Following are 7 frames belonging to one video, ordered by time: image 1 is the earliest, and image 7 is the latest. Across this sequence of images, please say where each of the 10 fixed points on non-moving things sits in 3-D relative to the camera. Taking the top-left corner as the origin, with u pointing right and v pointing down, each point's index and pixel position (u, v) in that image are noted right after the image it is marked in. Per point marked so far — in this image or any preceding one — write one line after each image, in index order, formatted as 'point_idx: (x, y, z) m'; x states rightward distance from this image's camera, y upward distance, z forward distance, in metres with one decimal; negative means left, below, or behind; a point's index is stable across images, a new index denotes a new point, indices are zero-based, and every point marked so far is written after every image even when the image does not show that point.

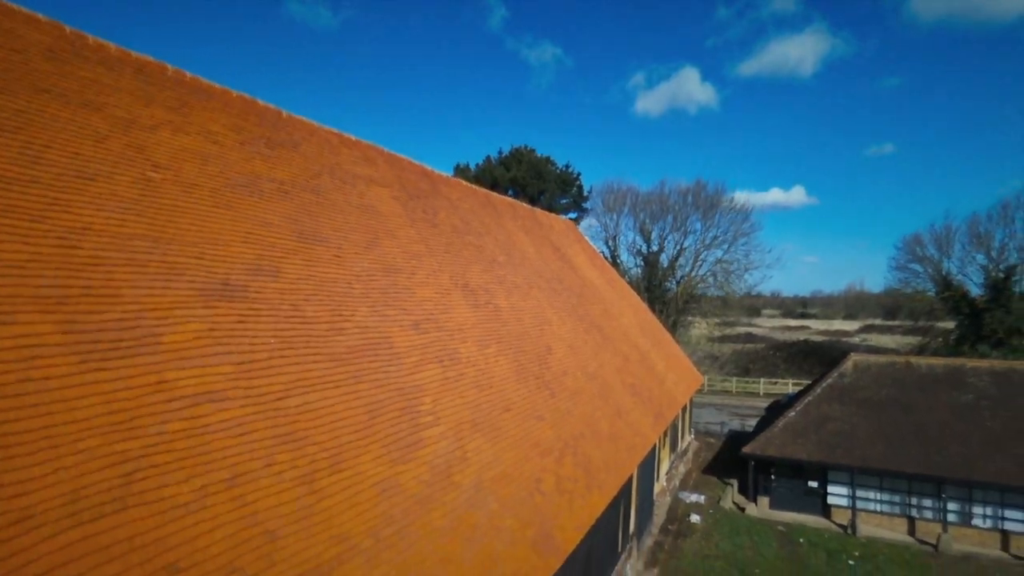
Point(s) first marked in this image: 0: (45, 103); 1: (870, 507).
0: (-3.3, +1.3, +4.5) m
1: (+7.9, -4.8, +13.7) m
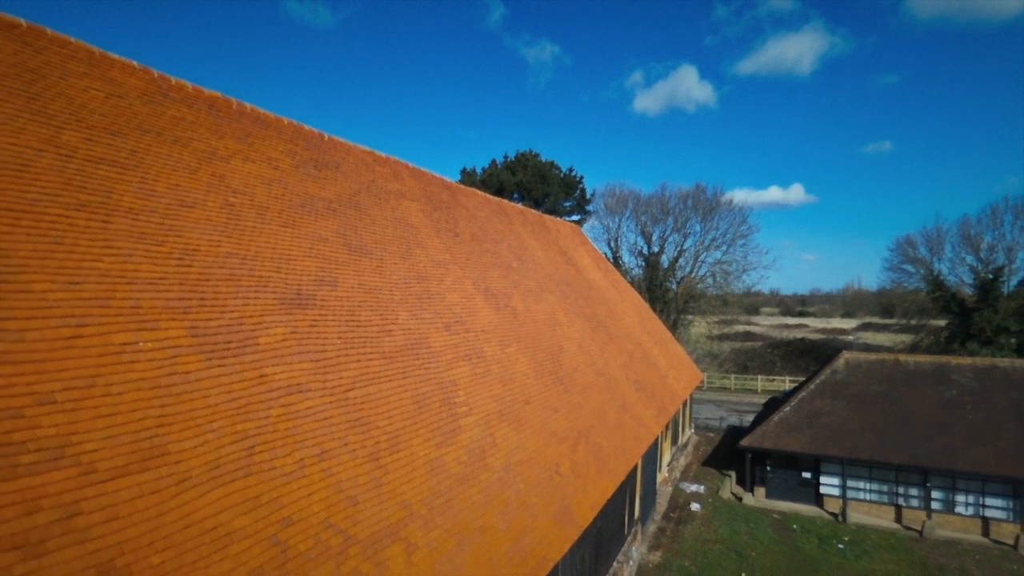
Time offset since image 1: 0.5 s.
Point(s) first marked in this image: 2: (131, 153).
0: (-3.1, +1.2, +5.3) m
1: (+8.2, -4.9, +14.5) m
2: (-3.0, +1.1, +5.0) m
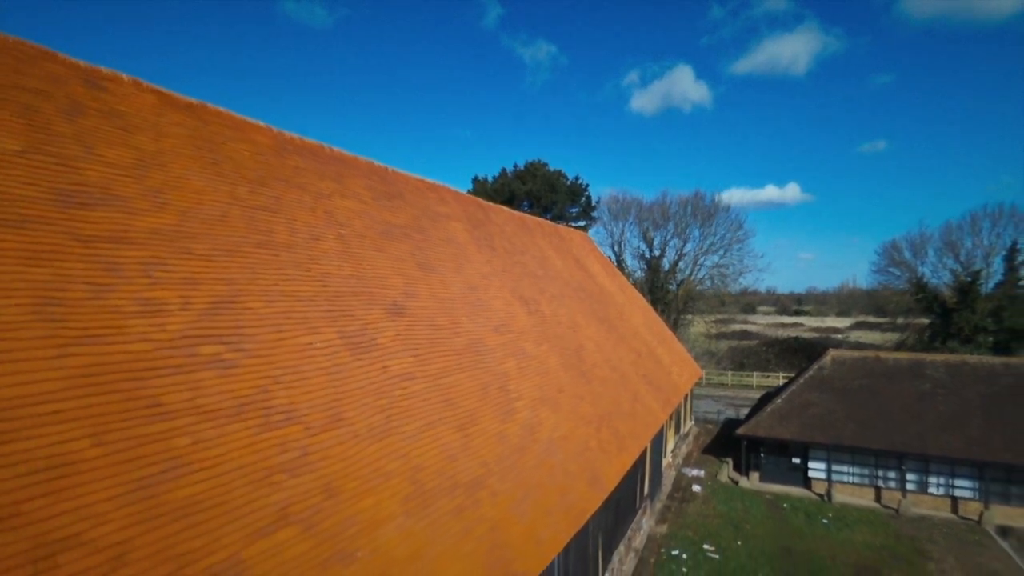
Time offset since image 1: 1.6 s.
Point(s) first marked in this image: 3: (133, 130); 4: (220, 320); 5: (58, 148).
0: (-2.5, +1.1, +6.9) m
1: (+8.7, -5.0, +16.2) m
2: (-2.5, +0.9, +6.6) m
3: (-3.3, +1.4, +5.5) m
4: (-2.2, -0.2, +4.8) m
5: (-3.4, +1.0, +4.7) m
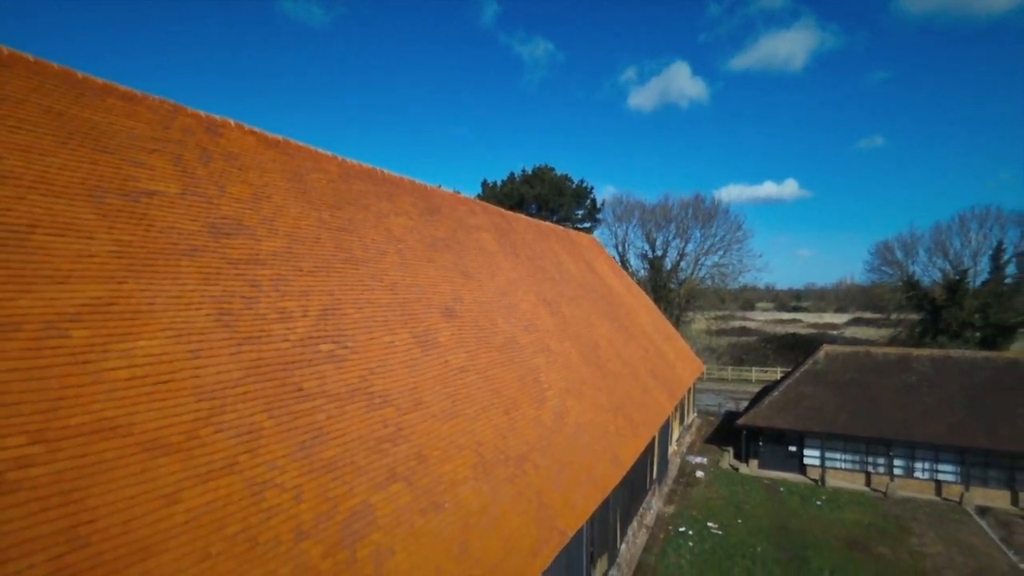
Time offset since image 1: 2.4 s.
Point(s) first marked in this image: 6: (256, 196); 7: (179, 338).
0: (-2.1, +1.0, +8.1) m
1: (+9.2, -5.0, +17.5) m
2: (-2.0, +0.8, +7.8) m
3: (-2.9, +1.3, +6.7) m
4: (-1.8, -0.3, +6.0) m
5: (-2.9, +0.9, +5.9) m
6: (-2.7, +1.0, +6.6) m
7: (-2.4, -0.4, +4.5) m
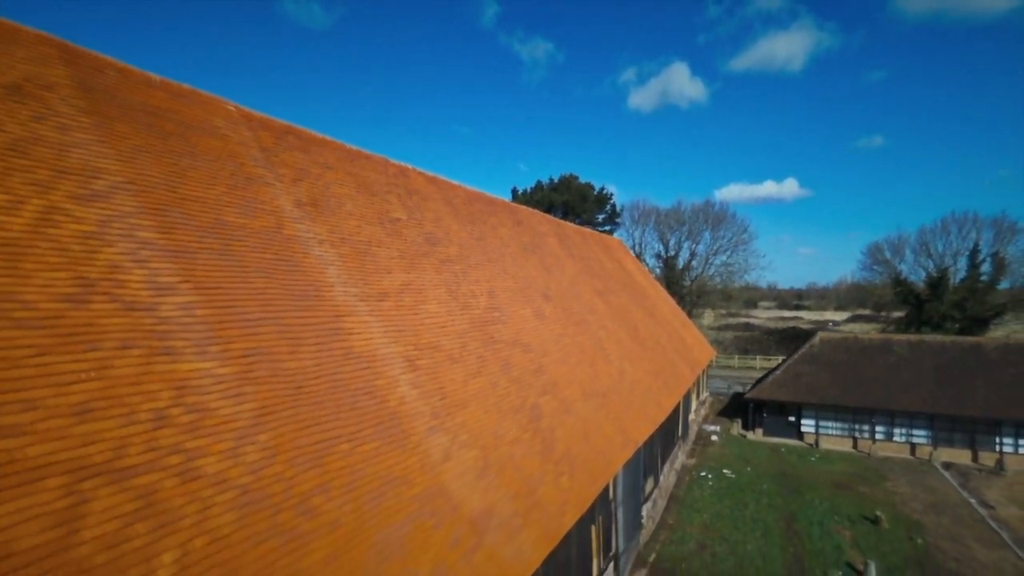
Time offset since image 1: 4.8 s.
0: (-0.6, +1.2, +11.5) m
1: (+10.7, -4.8, +20.9) m
2: (-0.6, +1.0, +11.2) m
3: (-1.4, +1.4, +10.1) m
4: (-0.3, -0.2, +9.4) m
5: (-1.5, +1.1, +9.3) m
6: (-1.2, +1.1, +10.0) m
7: (-0.9, -0.2, +7.9) m
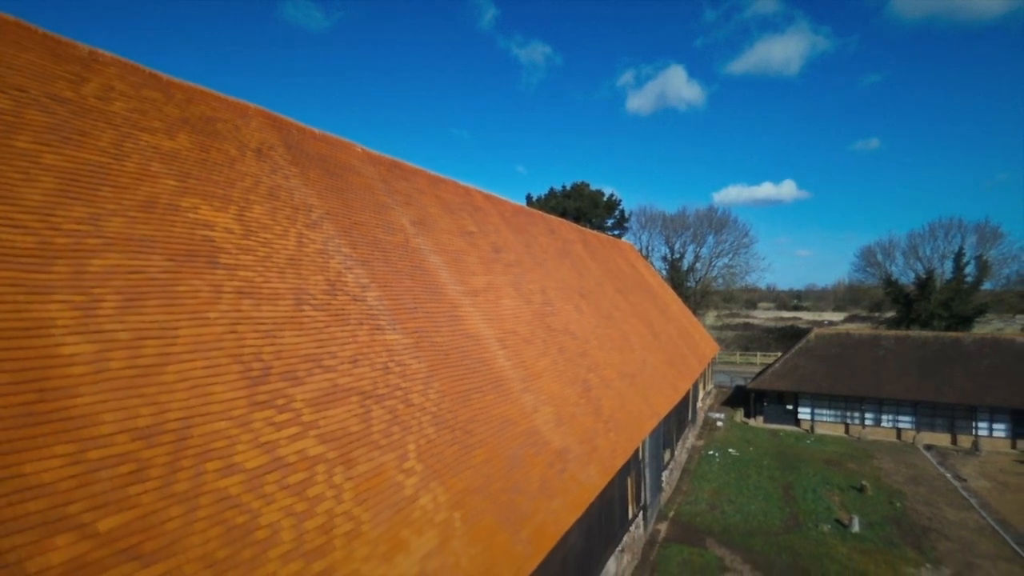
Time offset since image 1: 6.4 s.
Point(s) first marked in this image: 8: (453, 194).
0: (+0.3, +1.2, +13.7) m
1: (+11.6, -4.8, +23.0) m
2: (+0.4, +1.0, +13.4) m
3: (-0.5, +1.5, +12.3) m
4: (+0.6, -0.2, +11.6) m
5: (-0.6, +1.1, +11.5) m
6: (-0.3, +1.1, +12.1) m
7: (0.0, -0.2, +10.1) m
8: (-1.1, +1.7, +11.4) m
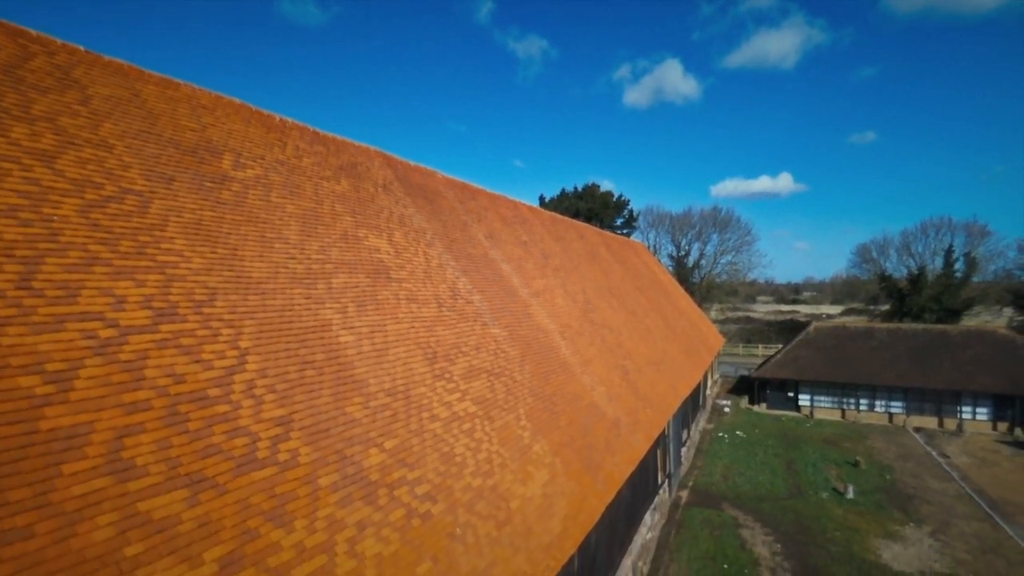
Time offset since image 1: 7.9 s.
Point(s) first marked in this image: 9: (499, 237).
0: (+1.3, +1.2, +15.6) m
1: (+12.5, -4.7, +25.1) m
2: (+1.3, +1.0, +15.3) m
3: (+0.5, +1.4, +14.2) m
4: (+1.6, -0.2, +13.6) m
5: (+0.4, +1.1, +13.4) m
6: (+0.7, +1.1, +14.1) m
7: (+1.0, -0.2, +12.0) m
8: (-0.1, +1.7, +13.3) m
9: (-0.3, +0.9, +11.5) m
